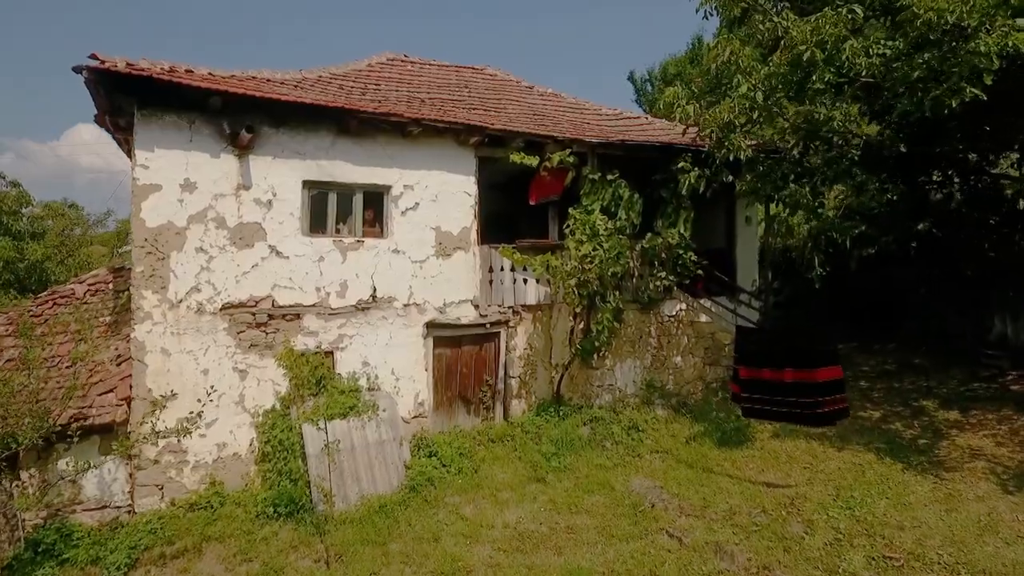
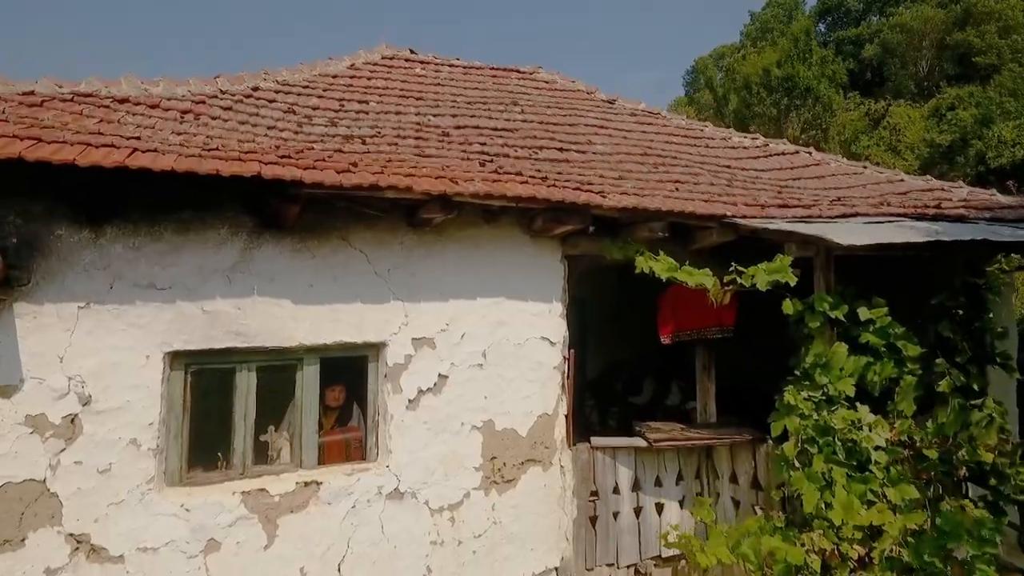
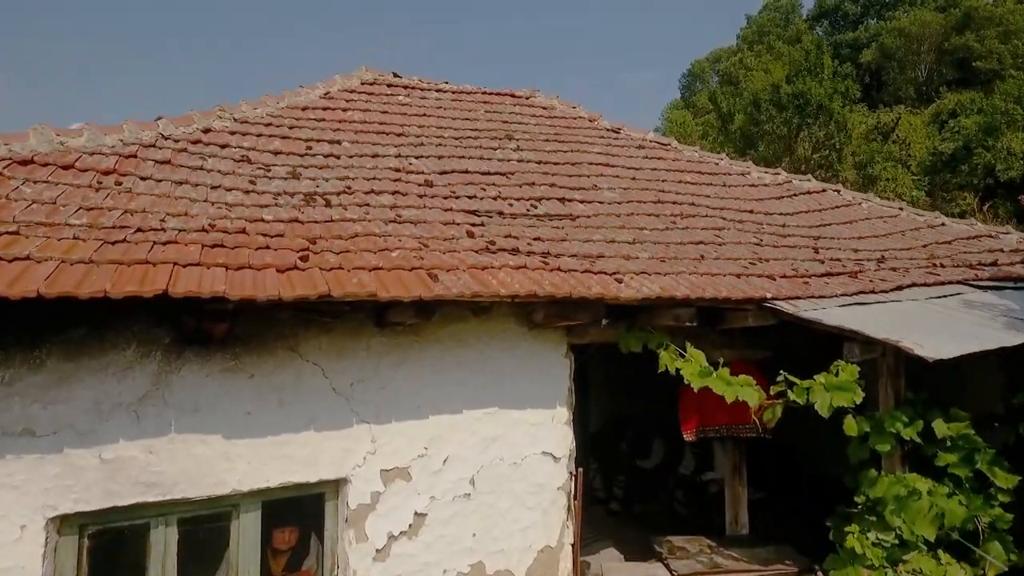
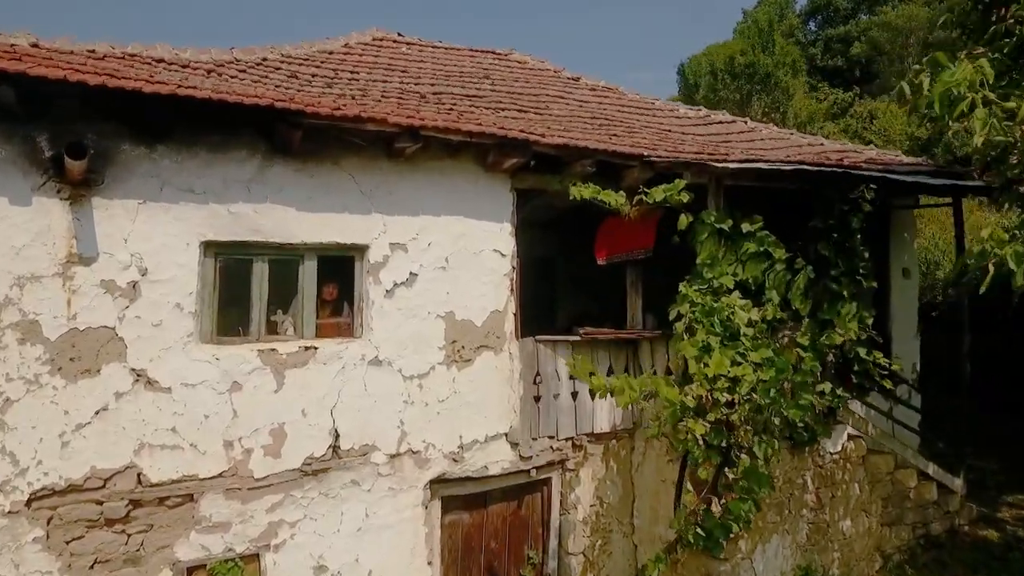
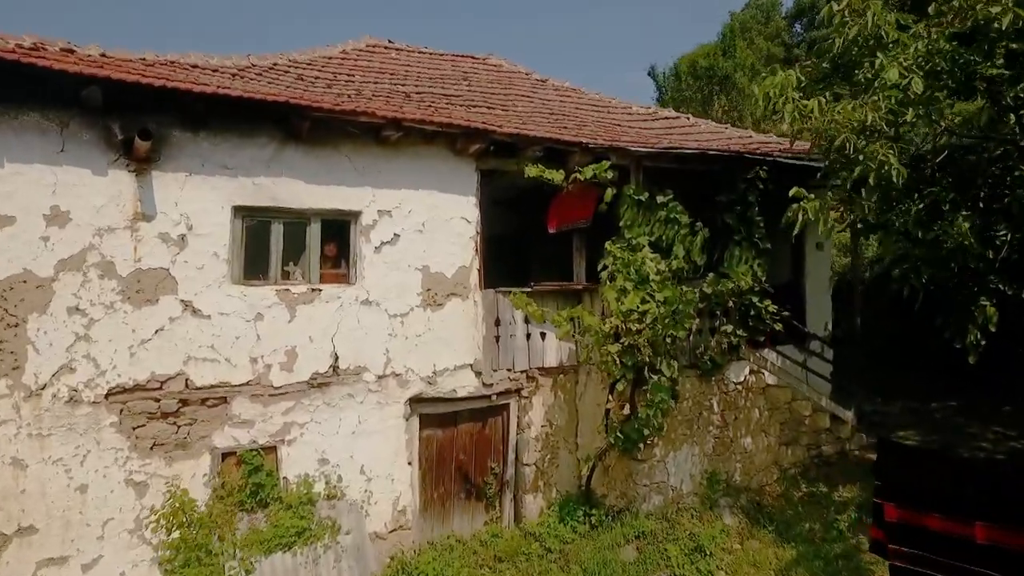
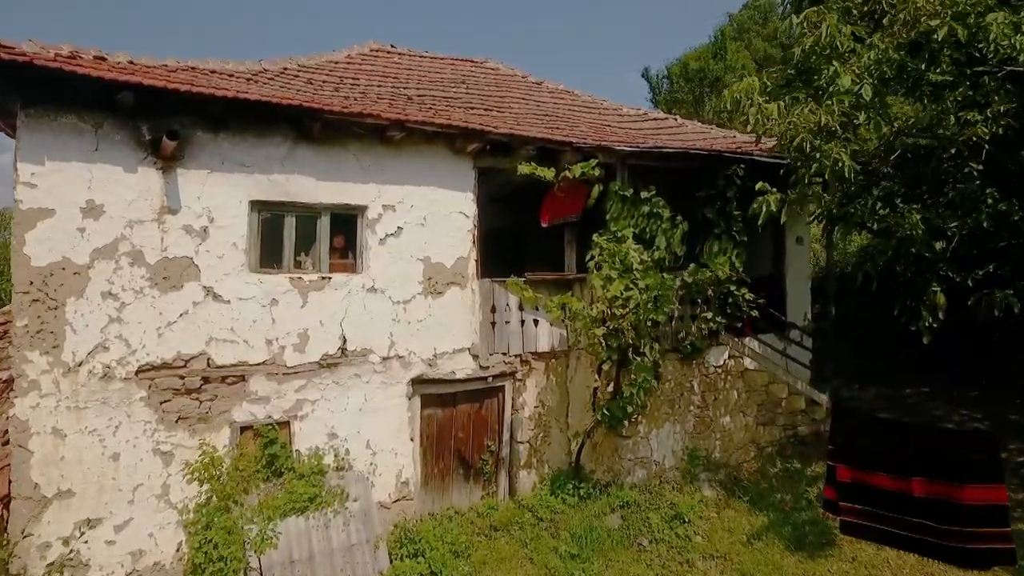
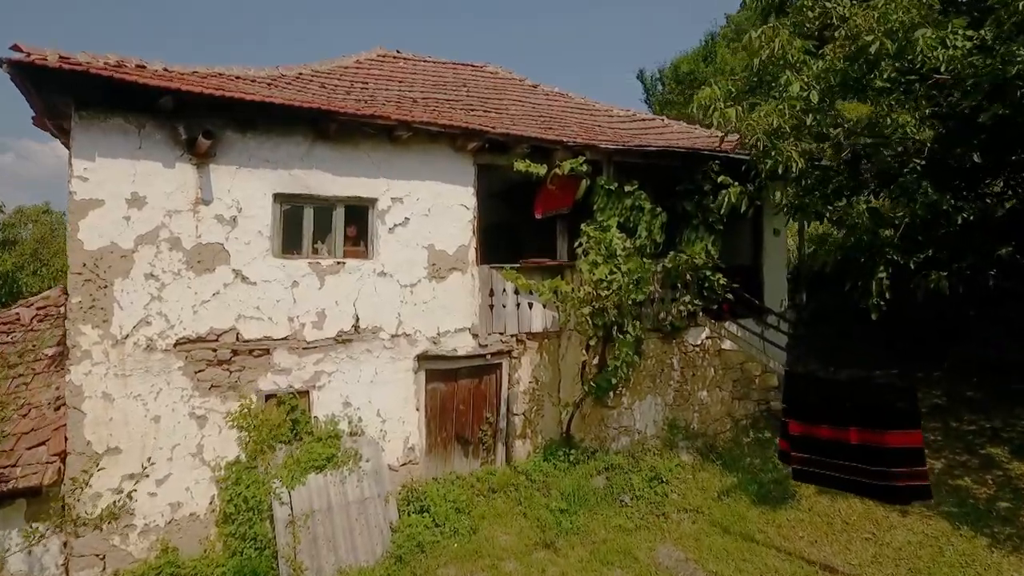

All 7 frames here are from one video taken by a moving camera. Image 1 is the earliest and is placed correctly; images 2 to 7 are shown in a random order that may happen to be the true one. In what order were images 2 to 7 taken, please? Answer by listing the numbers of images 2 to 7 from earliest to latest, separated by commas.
7, 6, 5, 4, 2, 3
